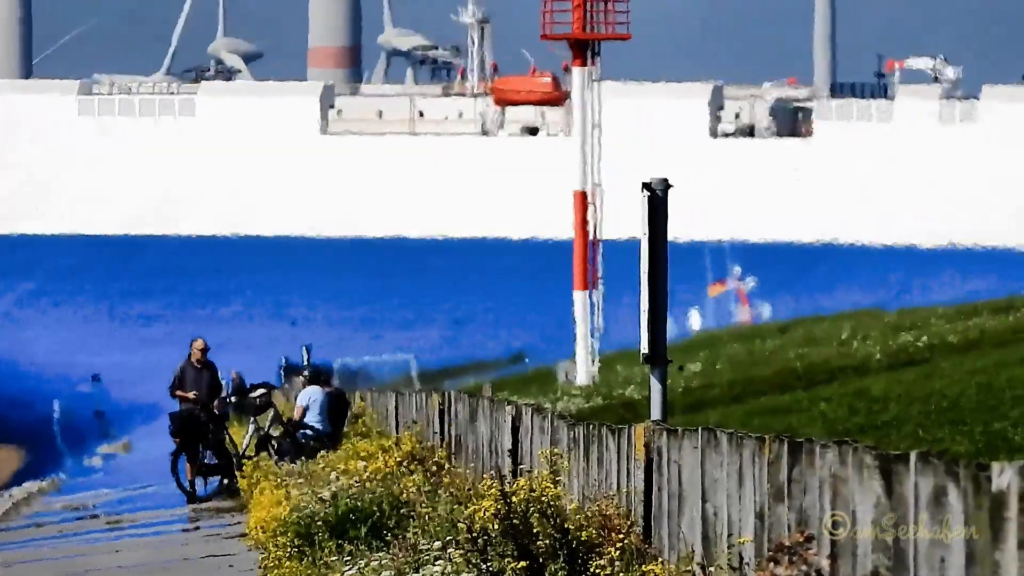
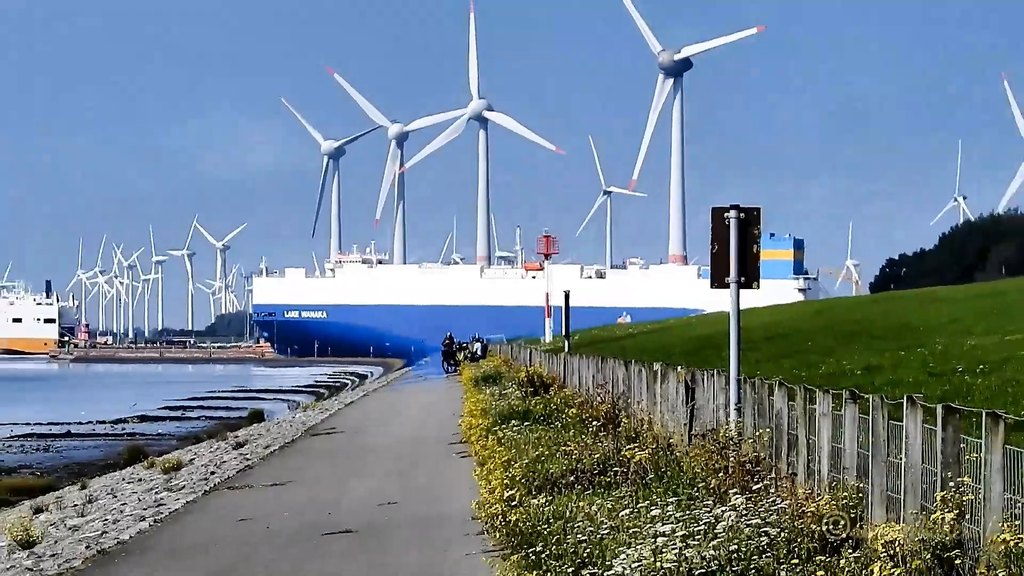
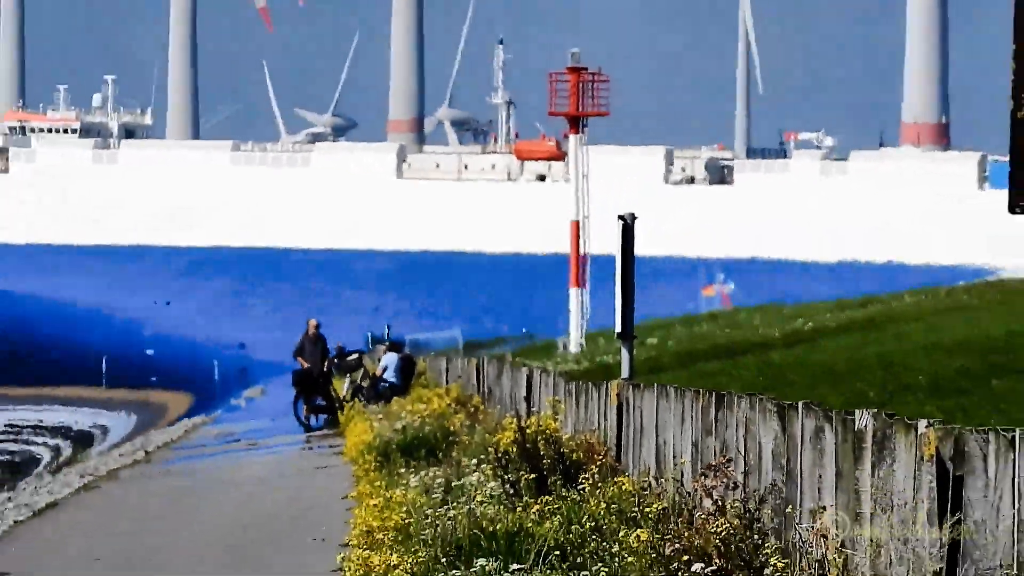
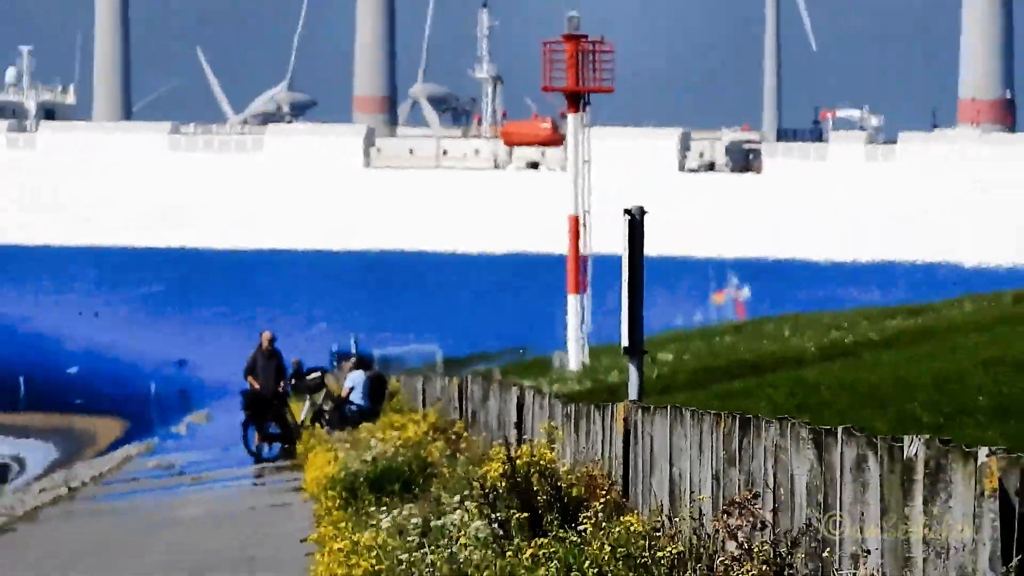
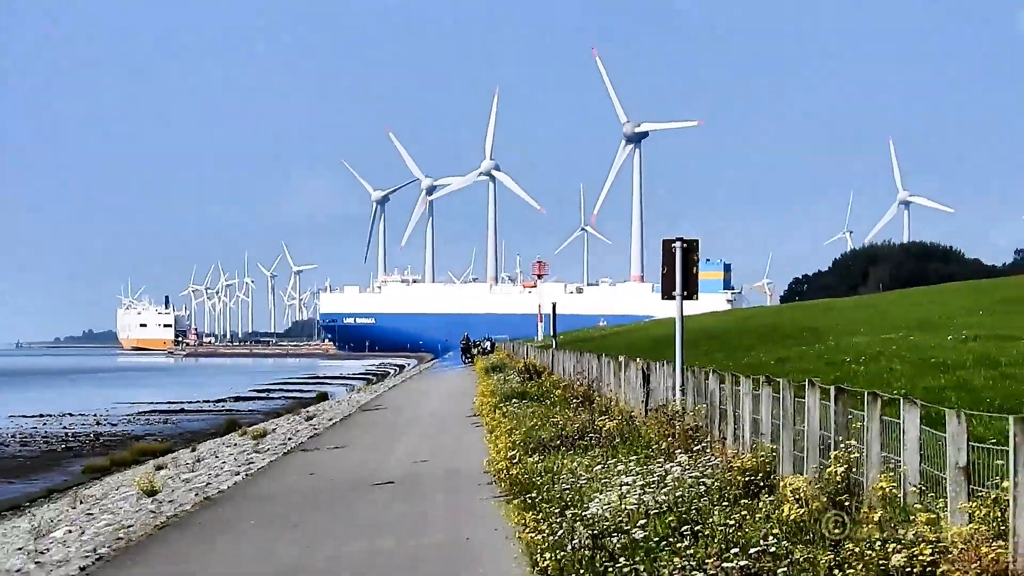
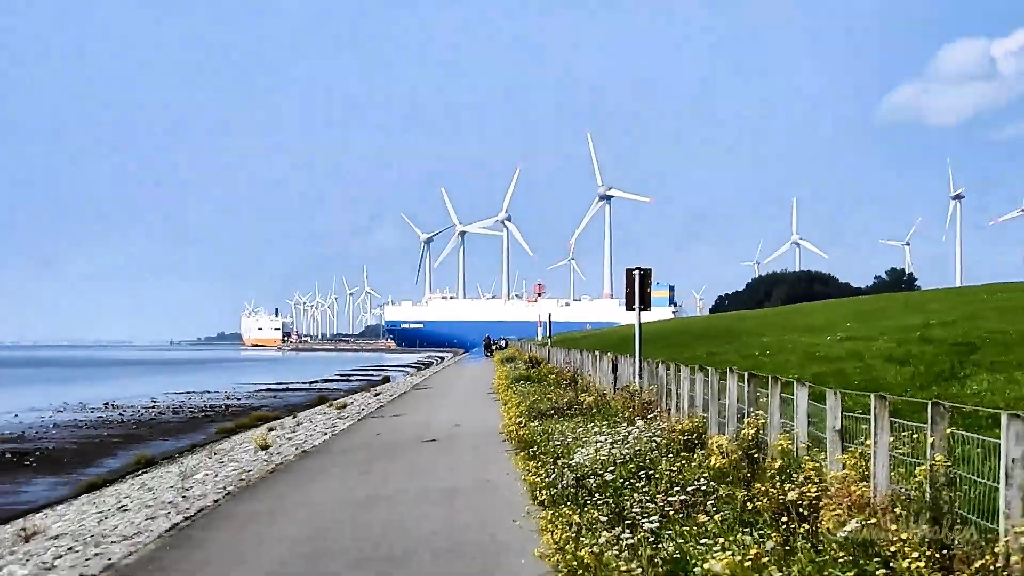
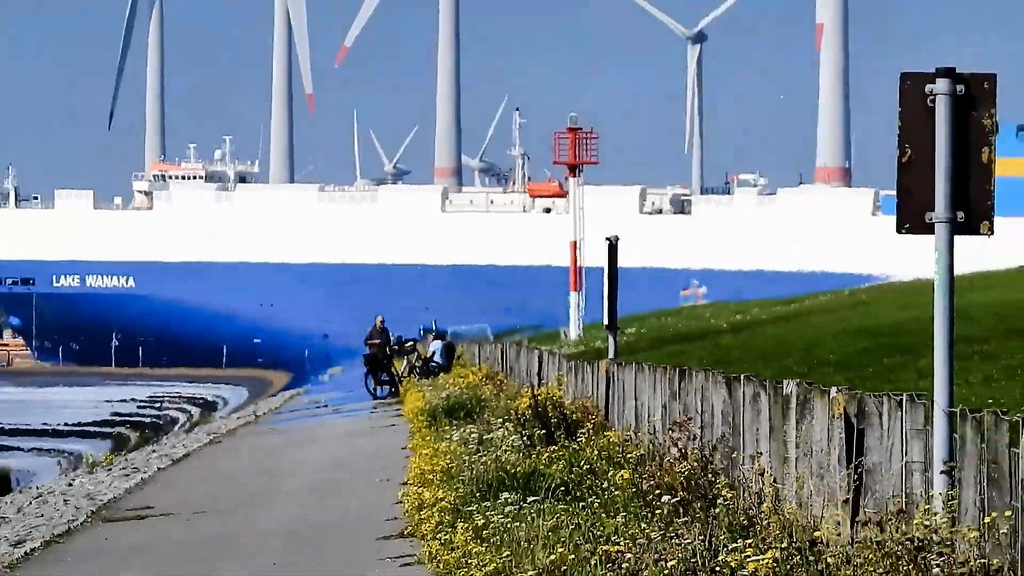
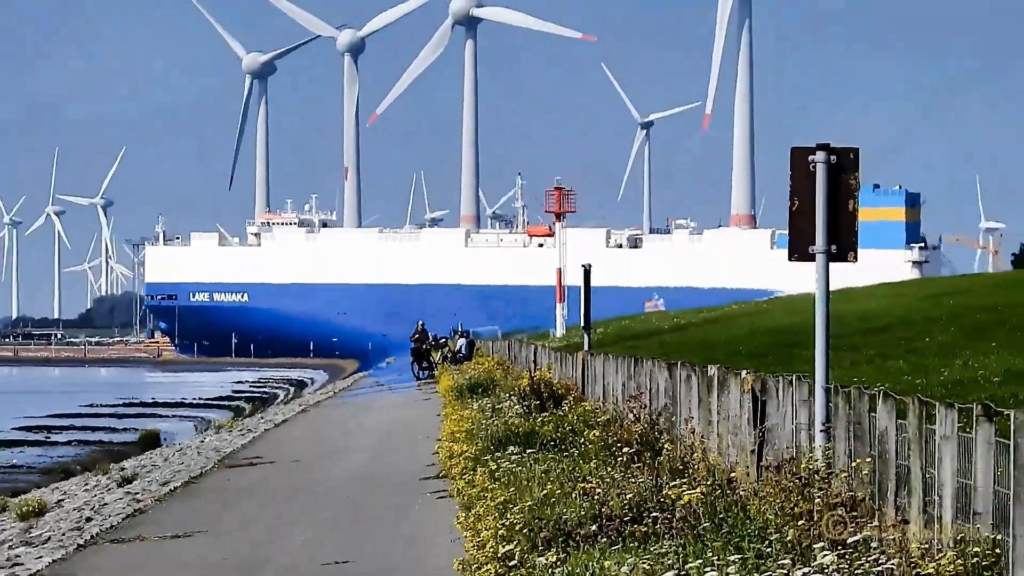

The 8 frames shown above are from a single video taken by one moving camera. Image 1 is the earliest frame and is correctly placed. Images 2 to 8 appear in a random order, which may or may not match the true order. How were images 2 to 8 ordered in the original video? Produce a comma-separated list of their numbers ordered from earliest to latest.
4, 3, 7, 8, 2, 5, 6
